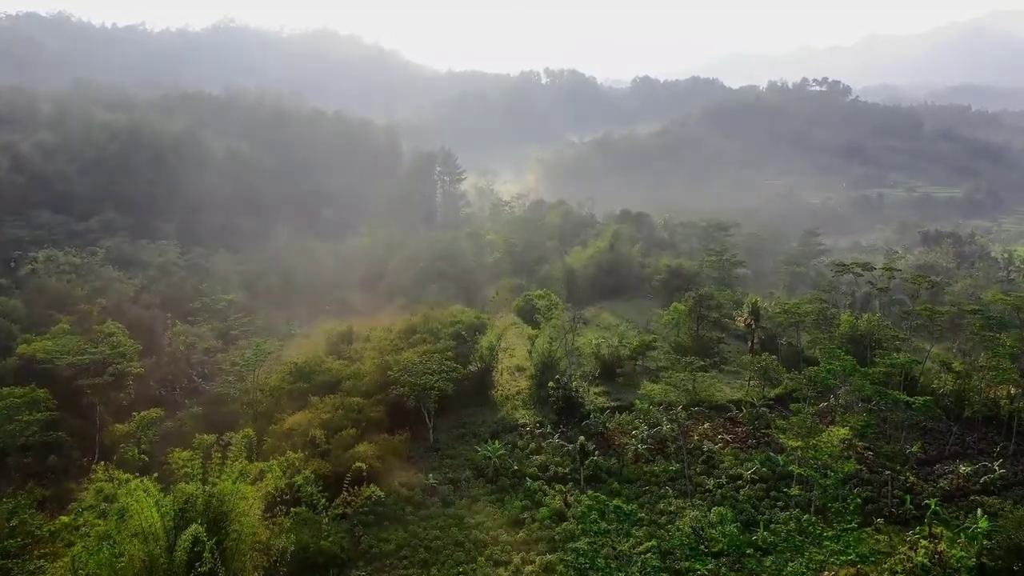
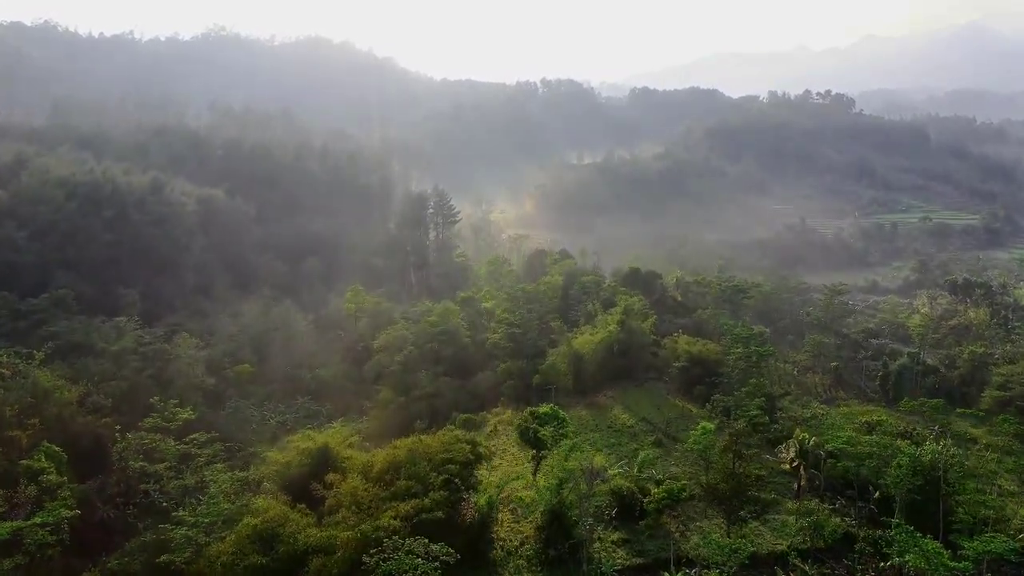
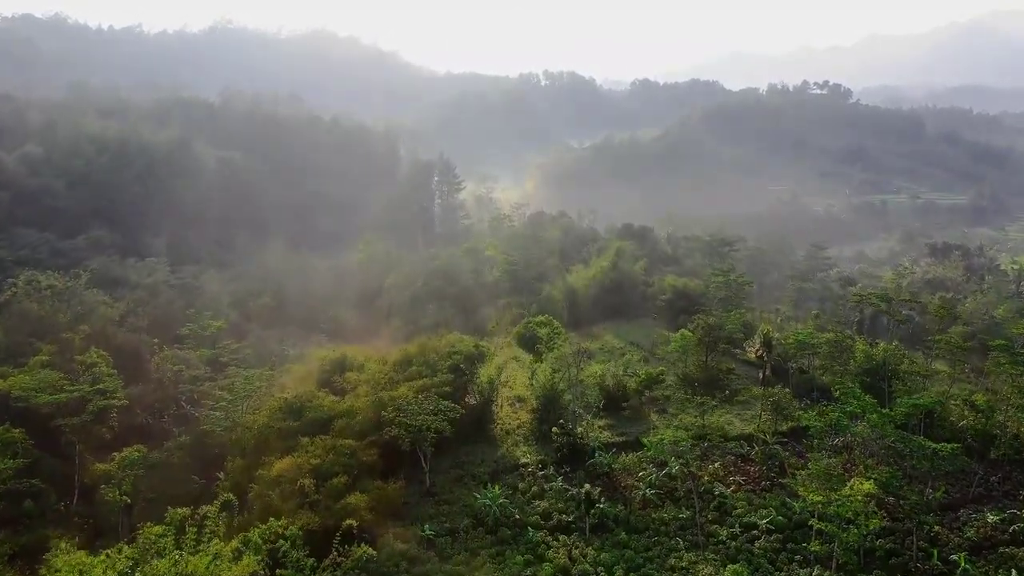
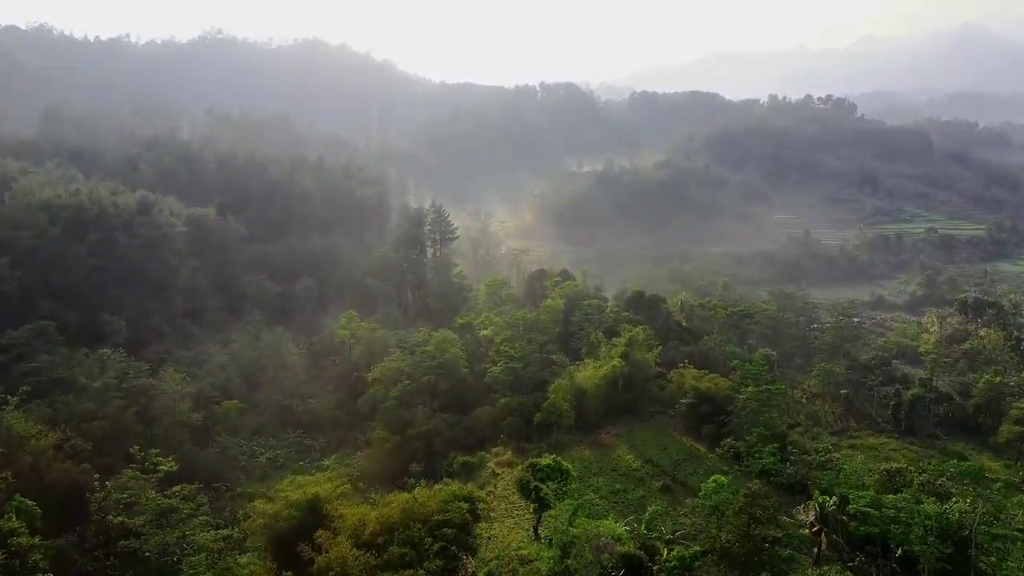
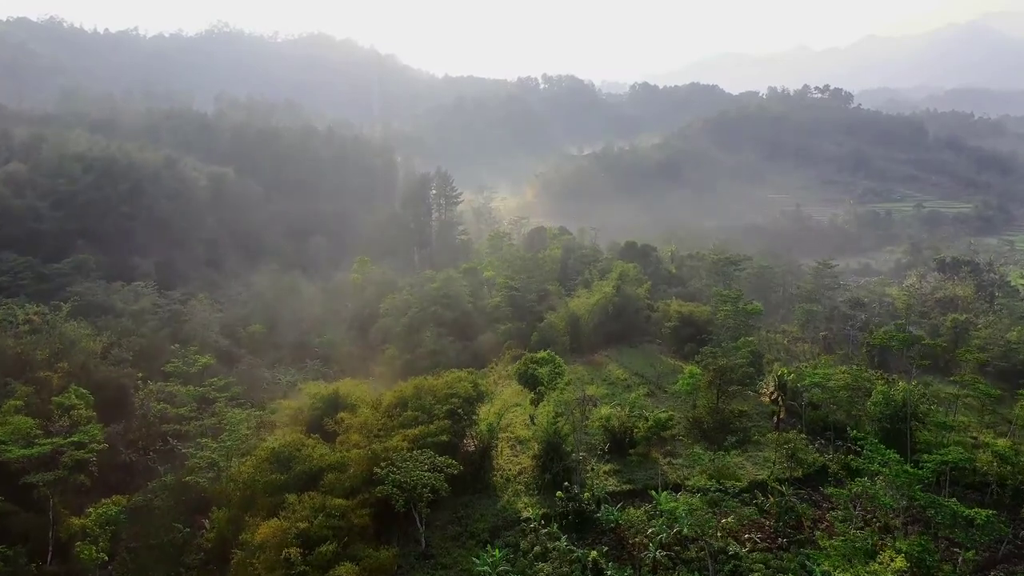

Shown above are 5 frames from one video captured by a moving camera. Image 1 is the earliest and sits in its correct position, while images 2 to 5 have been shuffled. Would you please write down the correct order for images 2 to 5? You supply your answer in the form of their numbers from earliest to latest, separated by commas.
3, 5, 2, 4
